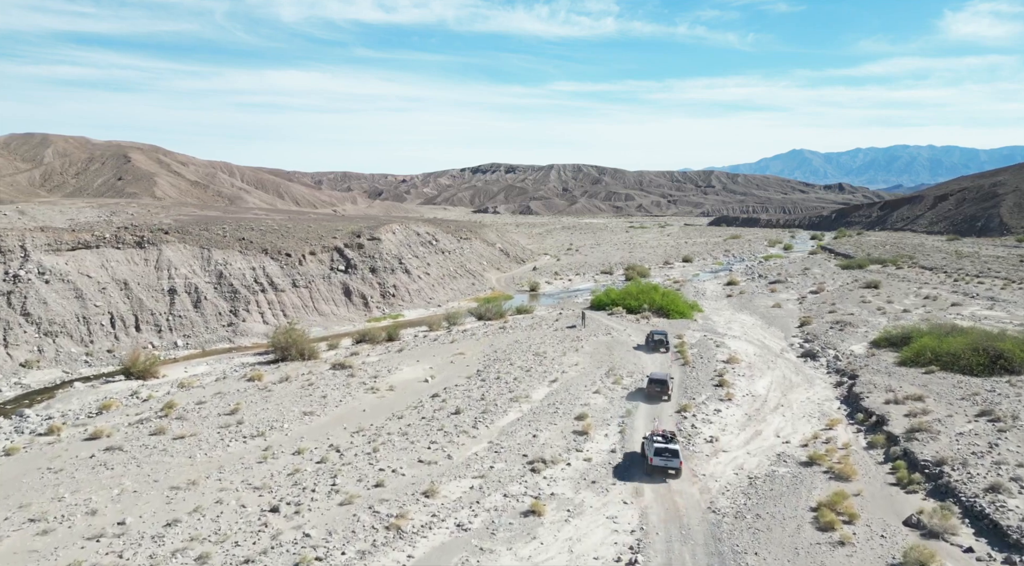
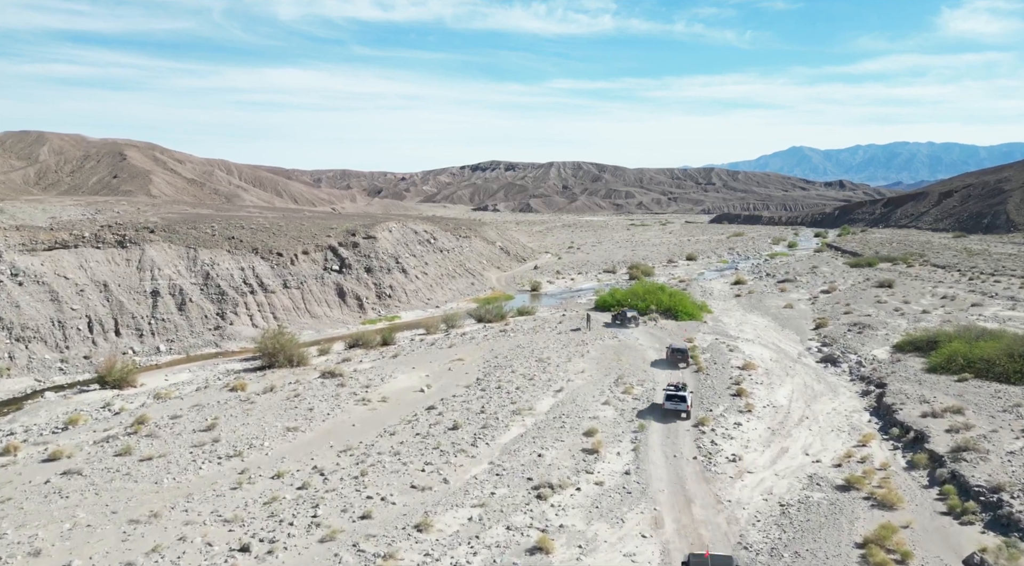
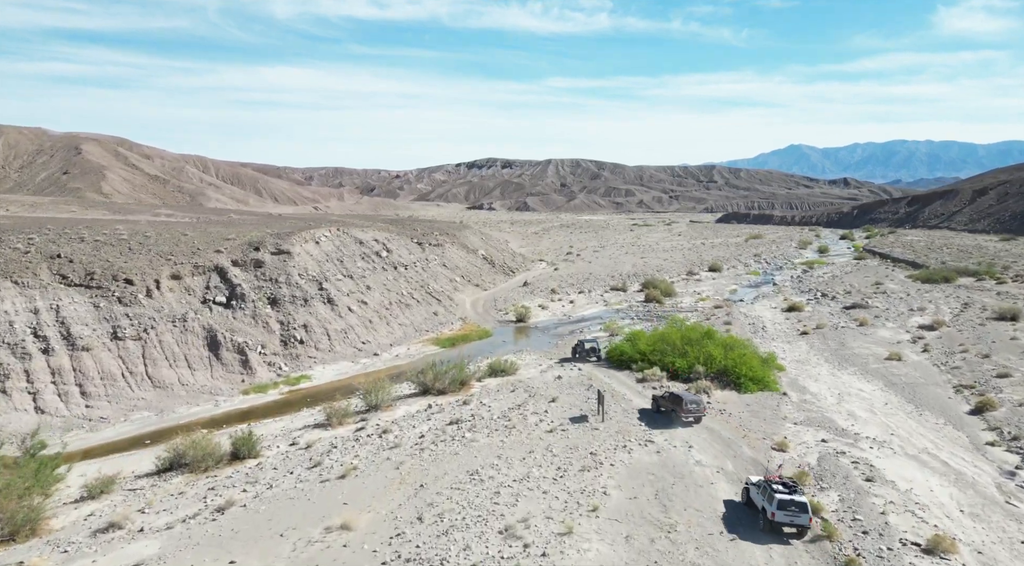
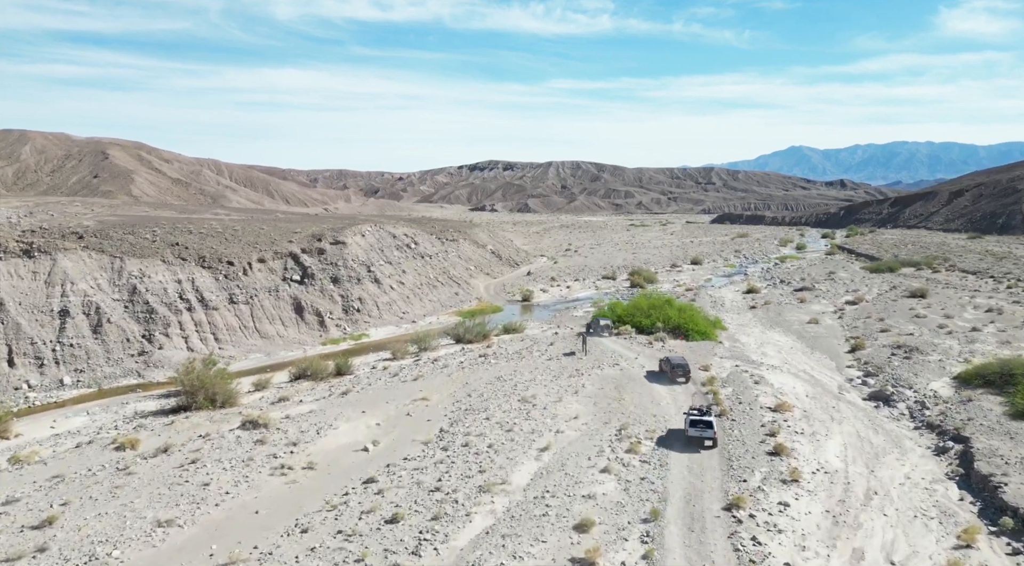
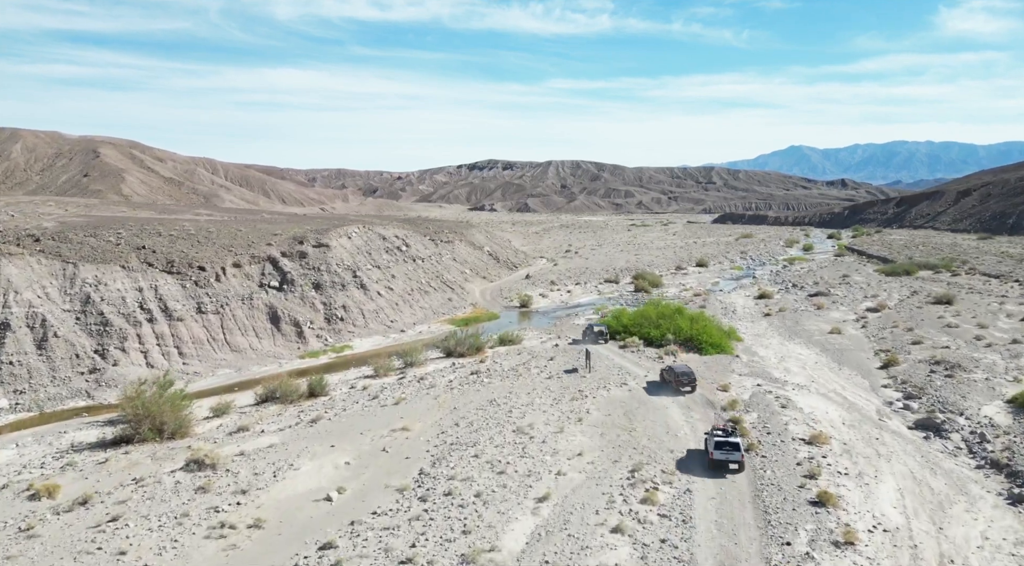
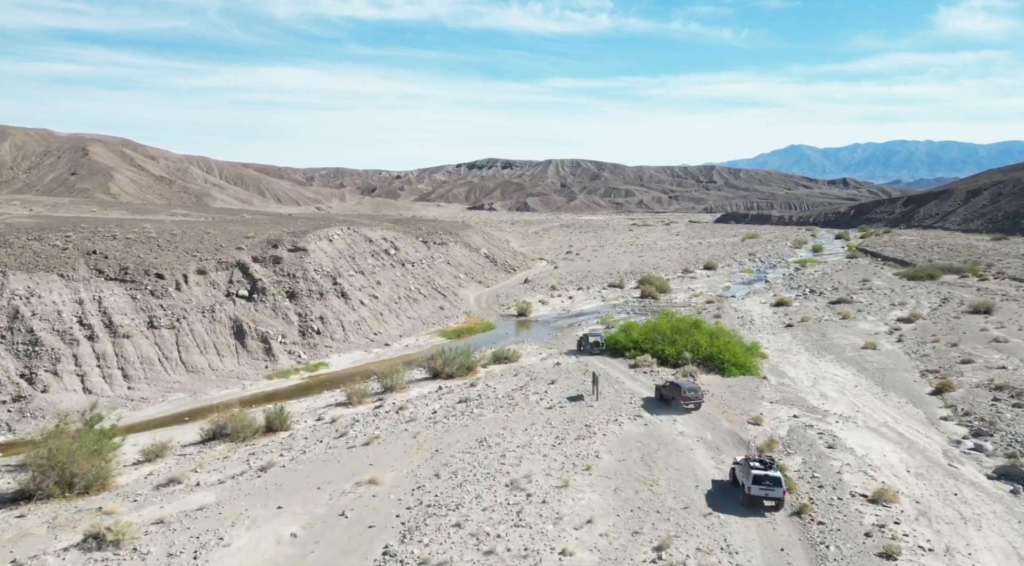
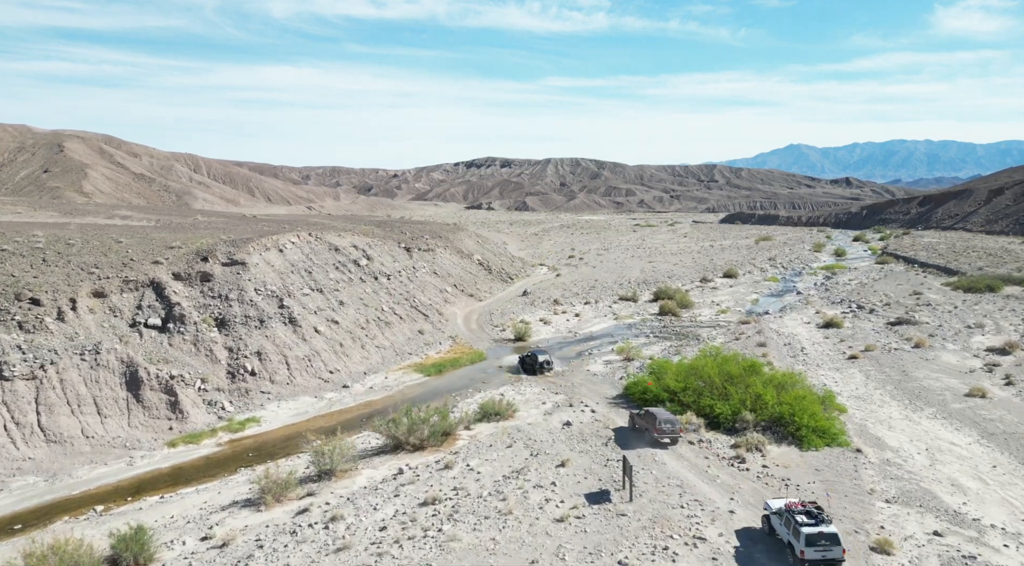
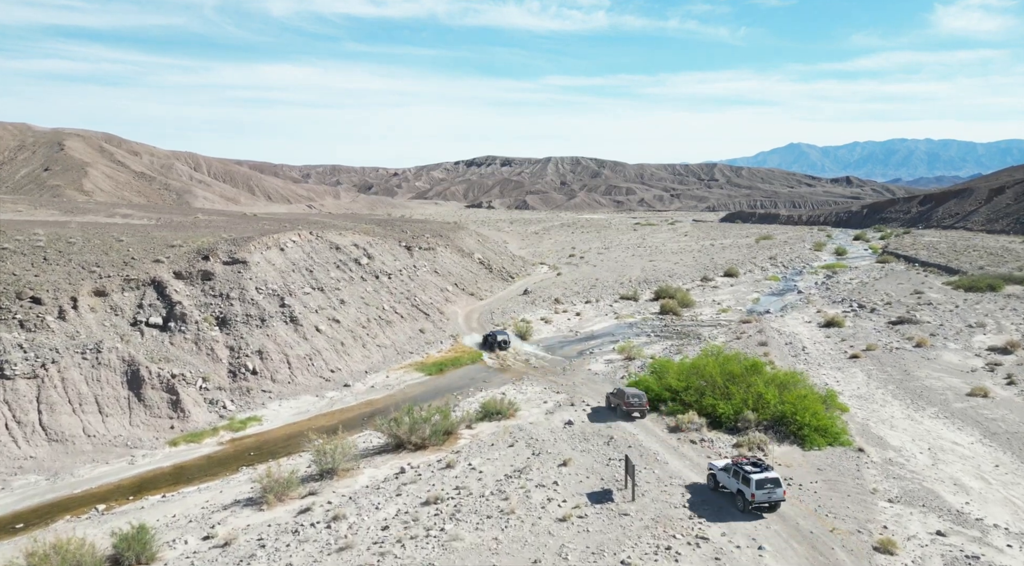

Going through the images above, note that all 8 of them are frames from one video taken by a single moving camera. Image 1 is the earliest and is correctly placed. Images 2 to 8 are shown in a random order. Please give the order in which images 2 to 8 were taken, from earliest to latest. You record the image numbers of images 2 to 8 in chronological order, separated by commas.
2, 4, 5, 6, 3, 7, 8
